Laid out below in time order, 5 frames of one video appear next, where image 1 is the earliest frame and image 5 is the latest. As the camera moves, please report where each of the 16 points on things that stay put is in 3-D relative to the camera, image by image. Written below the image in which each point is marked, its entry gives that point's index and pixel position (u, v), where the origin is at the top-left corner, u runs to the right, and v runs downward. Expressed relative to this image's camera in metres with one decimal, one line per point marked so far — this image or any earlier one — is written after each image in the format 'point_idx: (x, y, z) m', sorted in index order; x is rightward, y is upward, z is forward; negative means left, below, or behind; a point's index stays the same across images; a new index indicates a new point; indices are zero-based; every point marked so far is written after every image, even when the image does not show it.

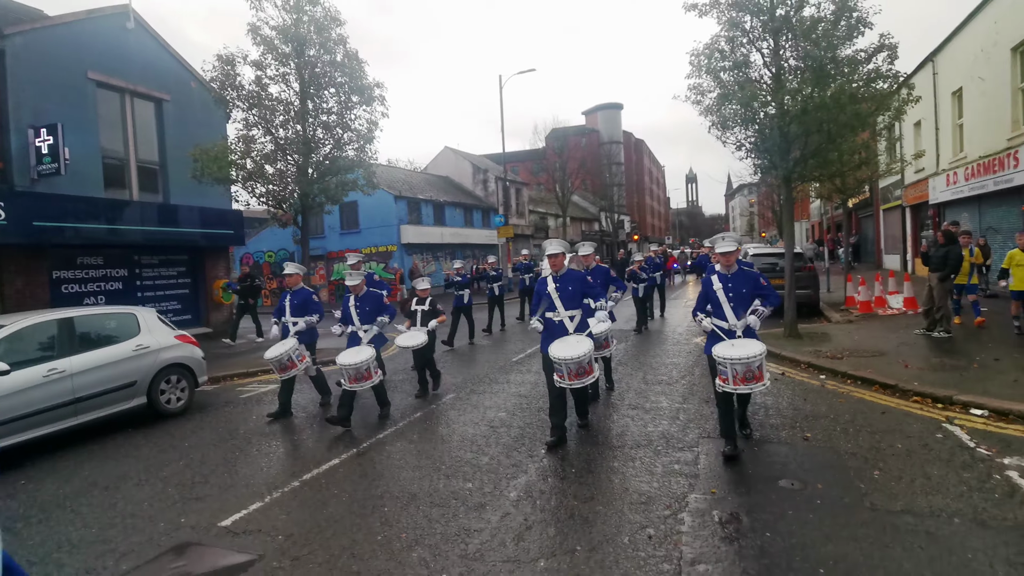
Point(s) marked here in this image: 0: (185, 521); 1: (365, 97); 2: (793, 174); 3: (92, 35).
0: (-2.6, -1.9, +4.5) m
1: (-3.5, +4.6, +13.5) m
2: (+5.5, +2.2, +11.1) m
3: (-9.8, +5.9, +13.1) m
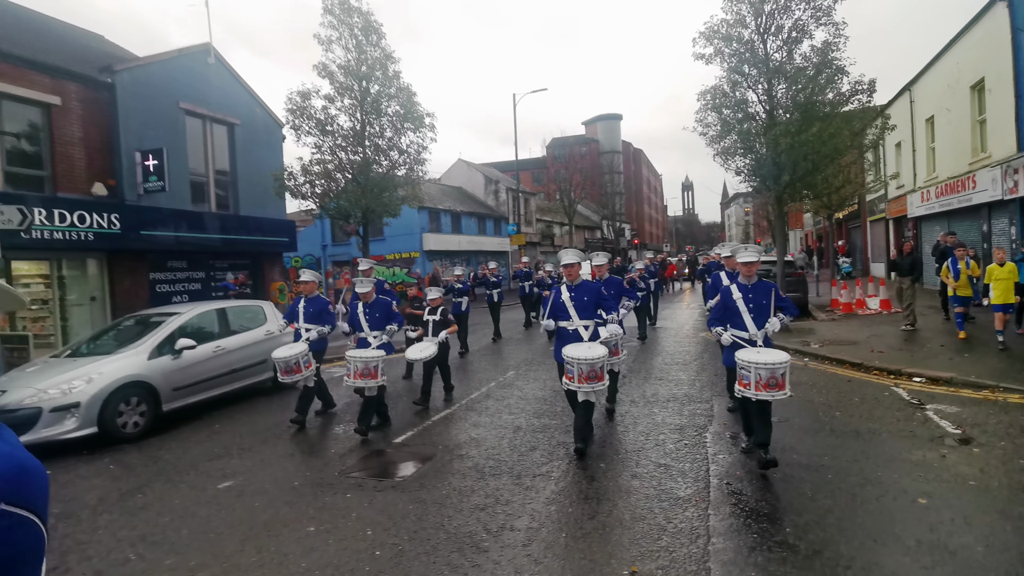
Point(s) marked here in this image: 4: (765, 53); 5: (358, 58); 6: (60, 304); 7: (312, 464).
0: (-1.7, -1.8, +6.6) m
1: (-2.6, +4.5, +15.6) m
2: (+6.4, +2.2, +13.2) m
3: (-8.9, +5.9, +15.3) m
4: (+5.8, +5.4, +12.9) m
5: (-4.1, +6.1, +15.1) m
6: (-10.3, -0.4, +13.0) m
7: (-2.1, -1.9, +5.9) m
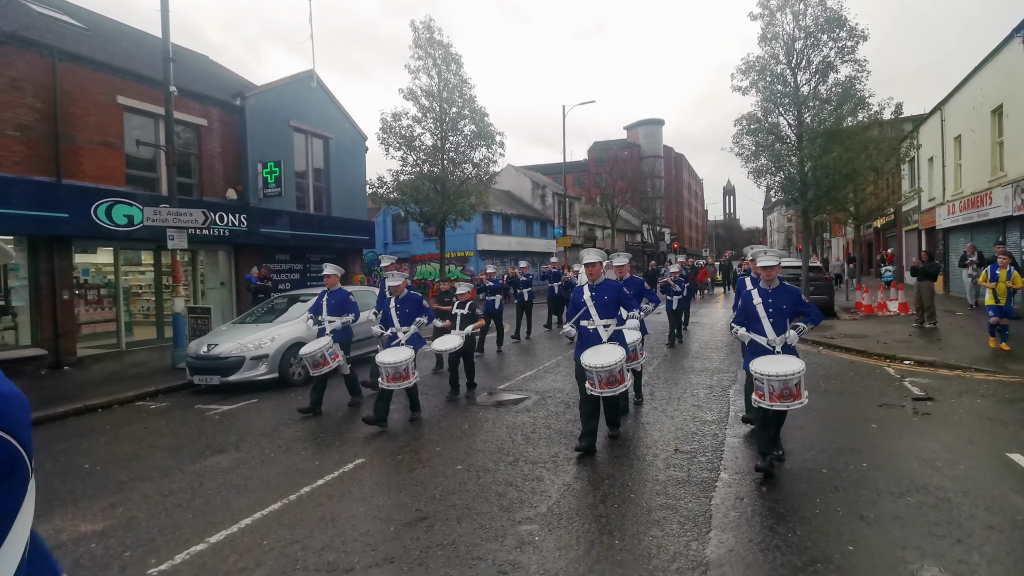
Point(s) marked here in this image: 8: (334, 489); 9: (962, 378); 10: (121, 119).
0: (-0.6, -1.6, +9.0) m
1: (-0.8, +4.7, +18.1) m
2: (+8.0, +2.2, +15.1) m
3: (-7.1, +6.2, +18.1) m
4: (+7.5, +5.3, +14.9) m
5: (-2.2, +6.4, +17.6) m
6: (-8.8, 0.0, +15.9) m
7: (-1.0, -1.7, +8.3) m
8: (-1.6, -1.8, +5.0) m
9: (+7.0, -1.4, +8.8) m
10: (-9.1, +3.9, +13.2) m
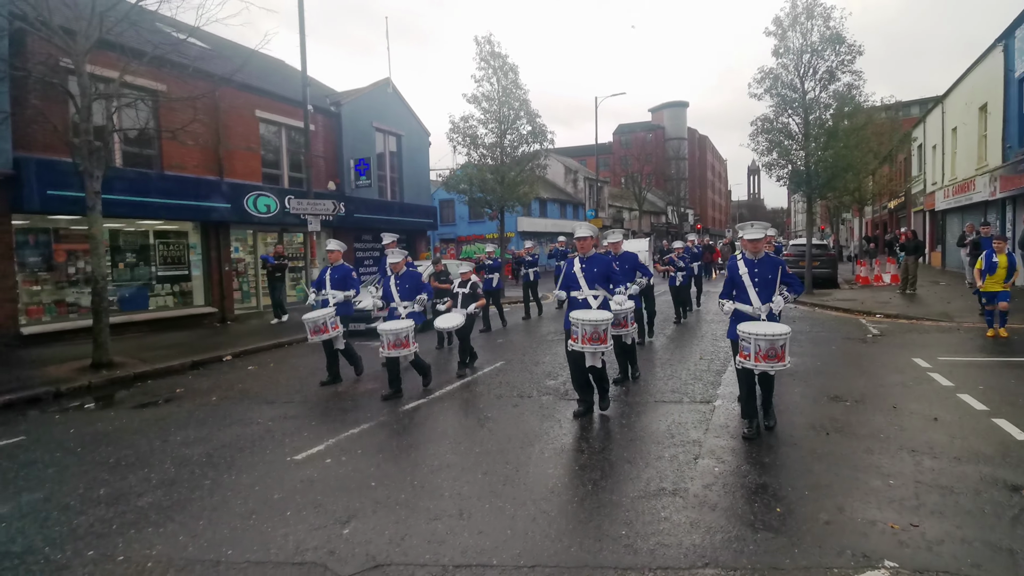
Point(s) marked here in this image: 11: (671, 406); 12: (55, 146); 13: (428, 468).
0: (+0.9, -1.0, +12.4) m
1: (+1.0, +5.7, +21.3) m
2: (+9.6, +3.0, +18.1) m
3: (-5.3, +7.2, +21.4) m
4: (+9.1, +6.2, +17.7) m
5: (-0.4, +7.3, +20.8) m
6: (-7.0, +0.9, +19.5) m
7: (+0.4, -1.1, +11.7) m
8: (-0.3, -1.3, +8.4) m
9: (+8.4, -0.8, +11.9) m
10: (-7.5, +4.7, +16.7) m
11: (+1.8, -1.4, +6.5) m
12: (-9.7, +3.0, +12.0) m
13: (-0.7, -1.5, +4.9) m
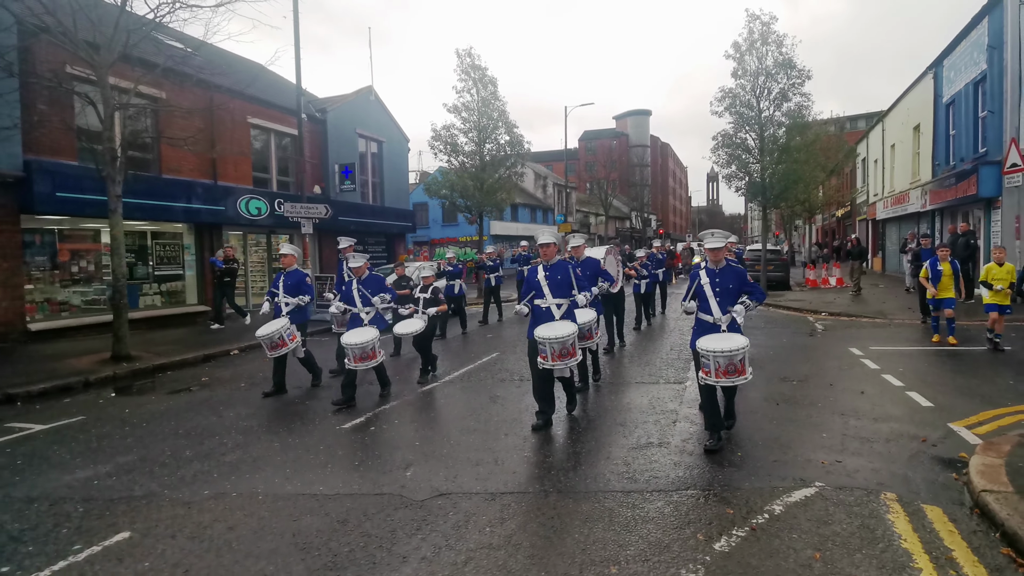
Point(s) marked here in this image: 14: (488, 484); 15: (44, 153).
0: (+0.6, -1.0, +13.5) m
1: (+0.1, +5.6, +22.4) m
2: (+9.0, +2.9, +19.7) m
3: (-6.1, +7.1, +22.2) m
4: (+8.5, +6.1, +19.4) m
5: (-1.3, +7.2, +21.8) m
6: (-7.8, +0.9, +20.1) m
7: (+0.2, -1.1, +12.8) m
8: (-0.3, -1.3, +9.5) m
9: (+8.1, -0.8, +13.5) m
10: (-8.0, +4.7, +17.3) m
11: (+1.9, -1.4, +7.7) m
12: (-9.9, +3.1, +12.5) m
13: (-0.6, -1.5, +5.9) m
14: (-0.2, -1.6, +4.6) m
15: (-10.0, +2.9, +12.1) m
